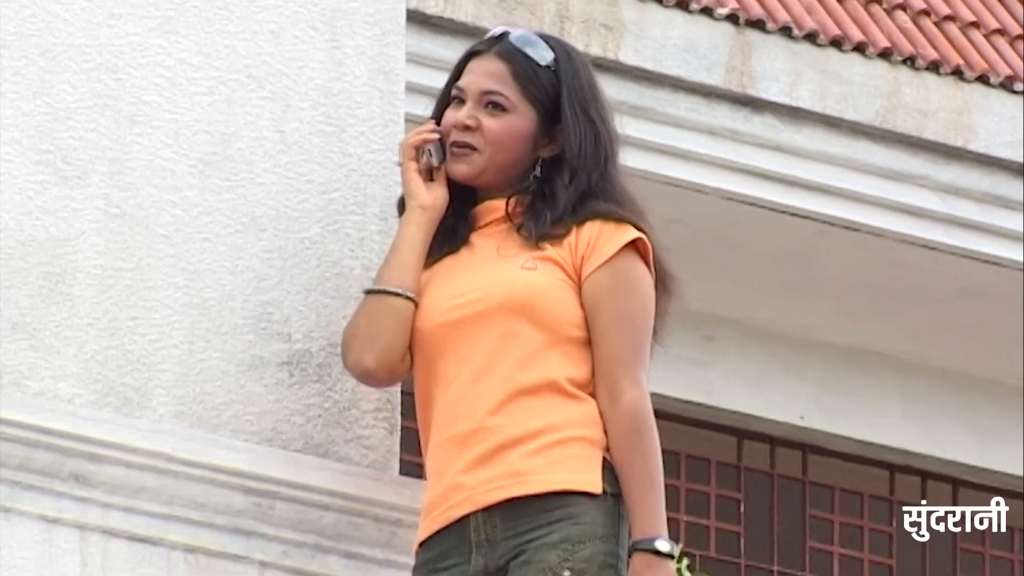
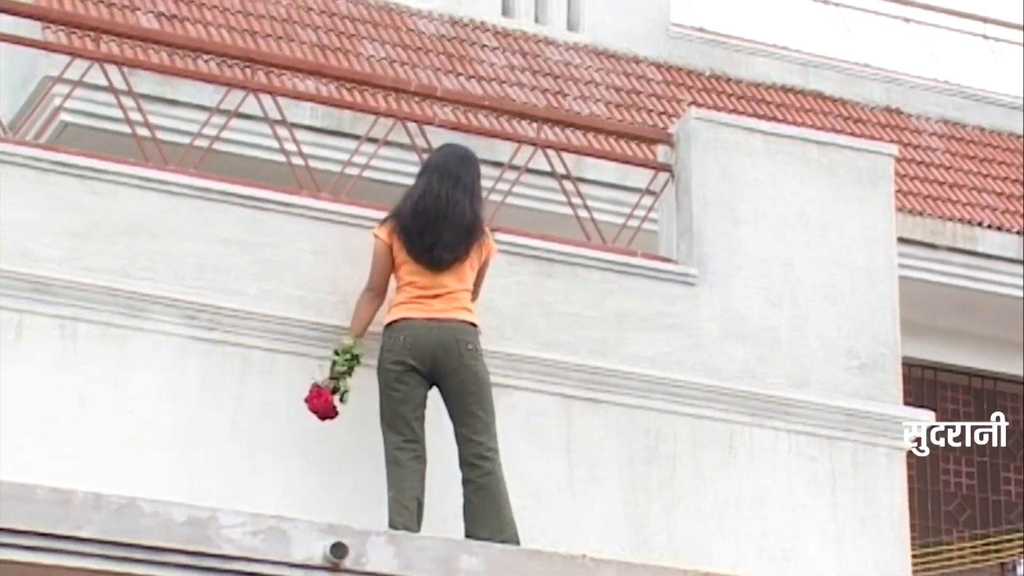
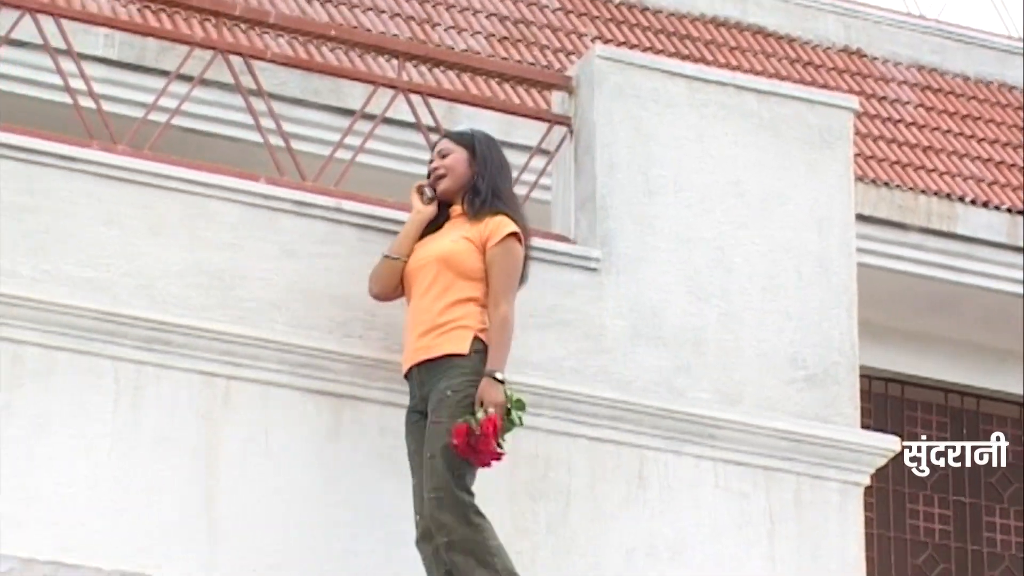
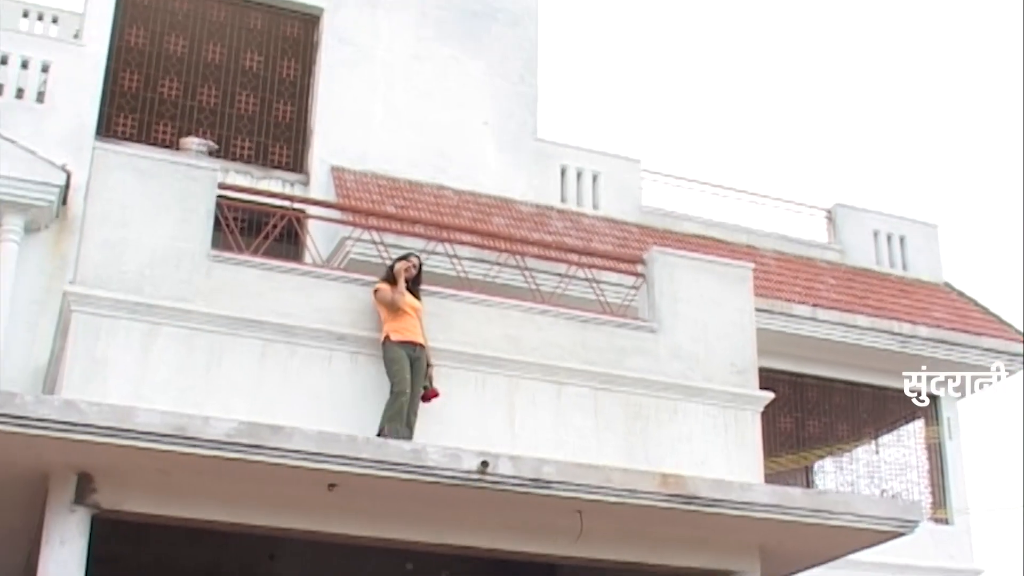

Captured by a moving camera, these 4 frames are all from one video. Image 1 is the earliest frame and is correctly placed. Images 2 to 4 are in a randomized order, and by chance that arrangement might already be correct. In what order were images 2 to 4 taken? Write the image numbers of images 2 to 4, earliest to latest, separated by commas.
3, 2, 4
